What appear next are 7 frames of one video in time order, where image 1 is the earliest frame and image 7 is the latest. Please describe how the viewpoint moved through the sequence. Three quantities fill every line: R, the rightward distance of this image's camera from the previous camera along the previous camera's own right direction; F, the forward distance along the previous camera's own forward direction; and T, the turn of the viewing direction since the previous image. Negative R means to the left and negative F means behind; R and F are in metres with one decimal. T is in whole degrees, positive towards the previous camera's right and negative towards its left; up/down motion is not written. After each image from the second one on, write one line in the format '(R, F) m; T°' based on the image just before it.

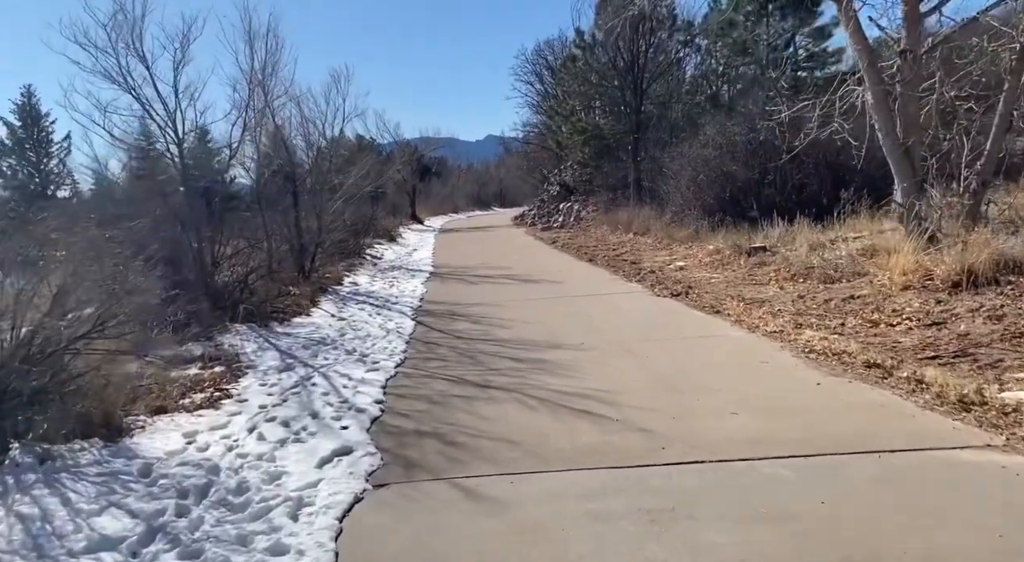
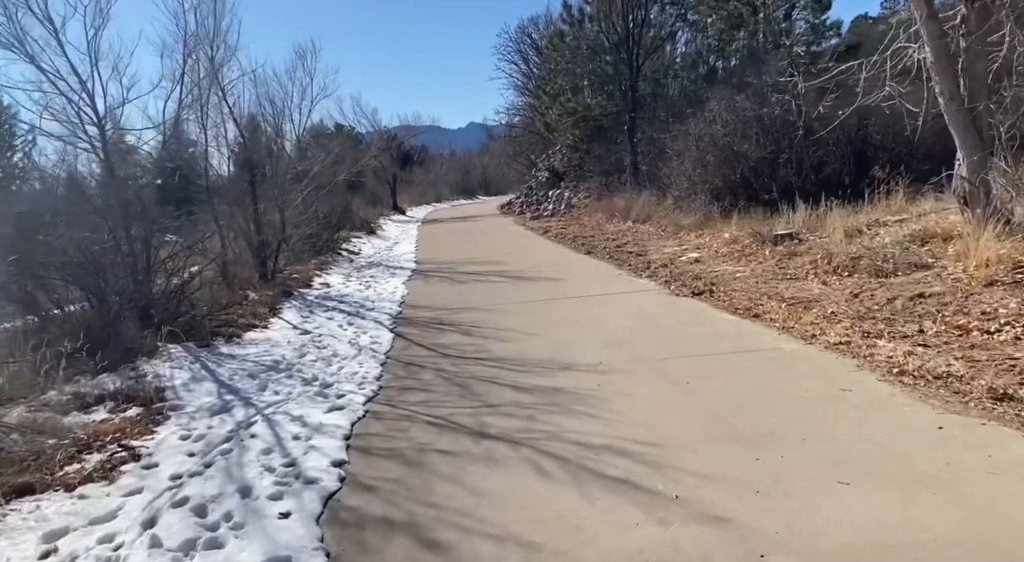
(-0.1, +1.5) m; +1°
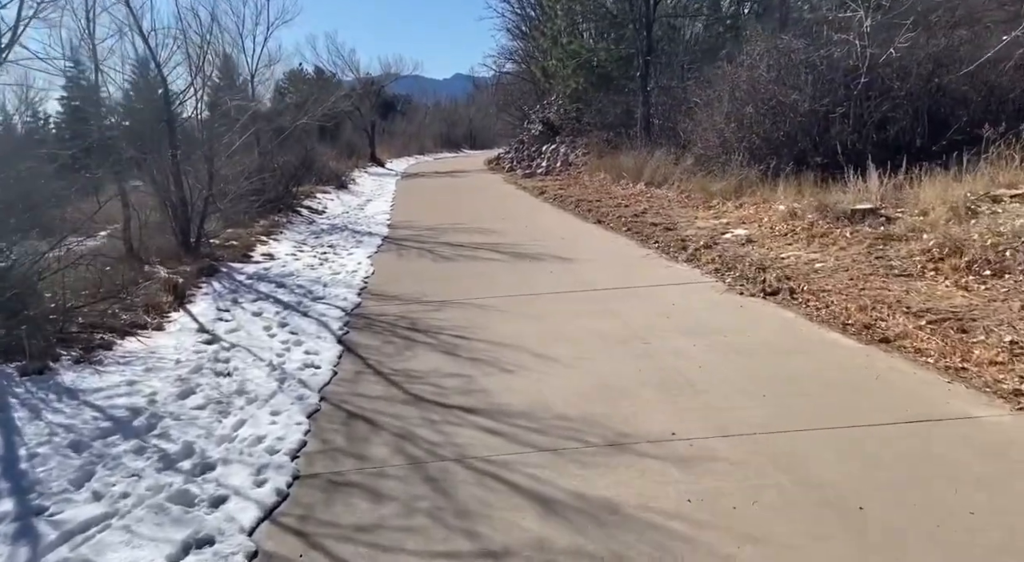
(-0.2, +2.5) m; +1°
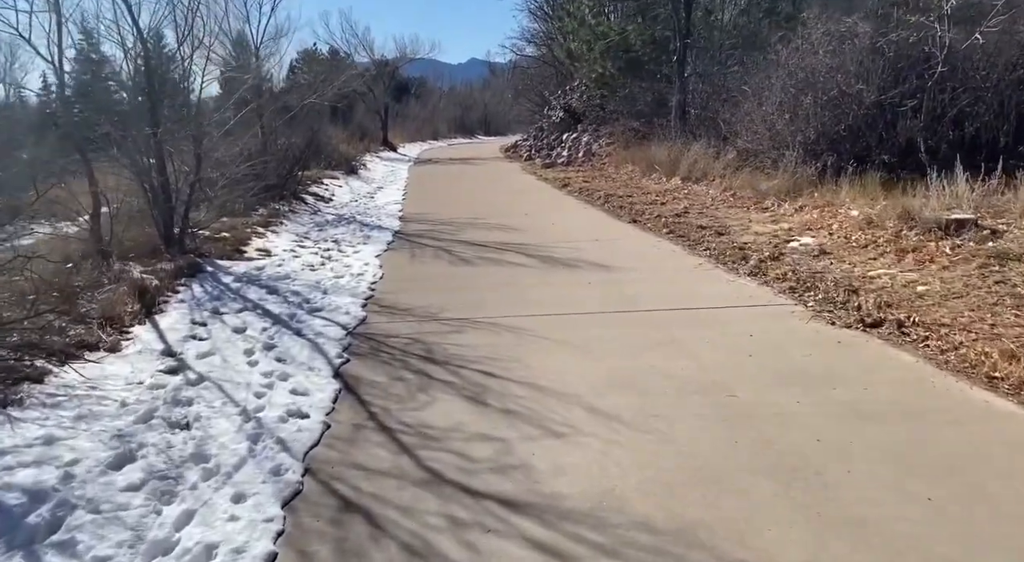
(-0.2, +1.2) m; -1°
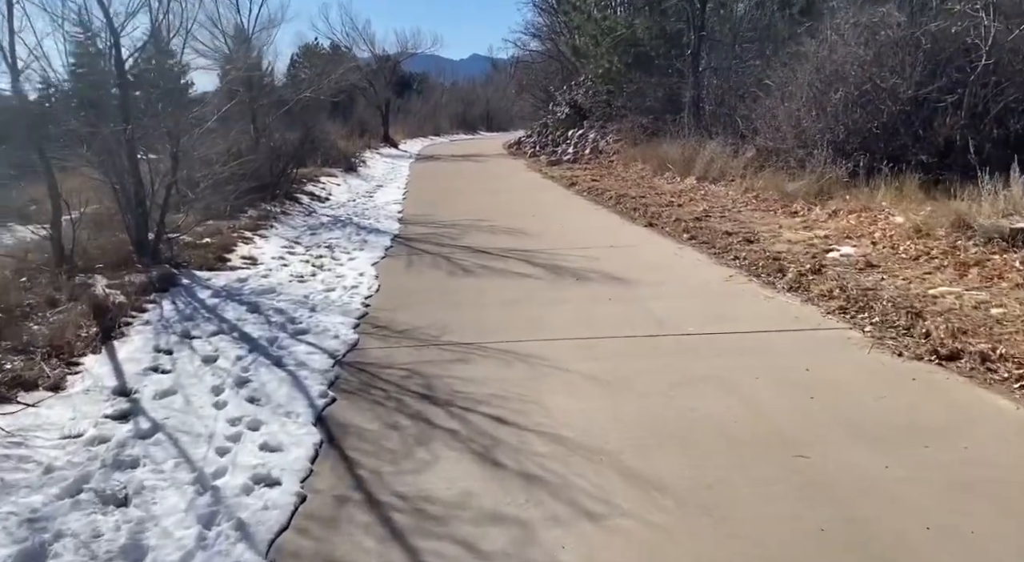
(-0.1, +0.7) m; 0°
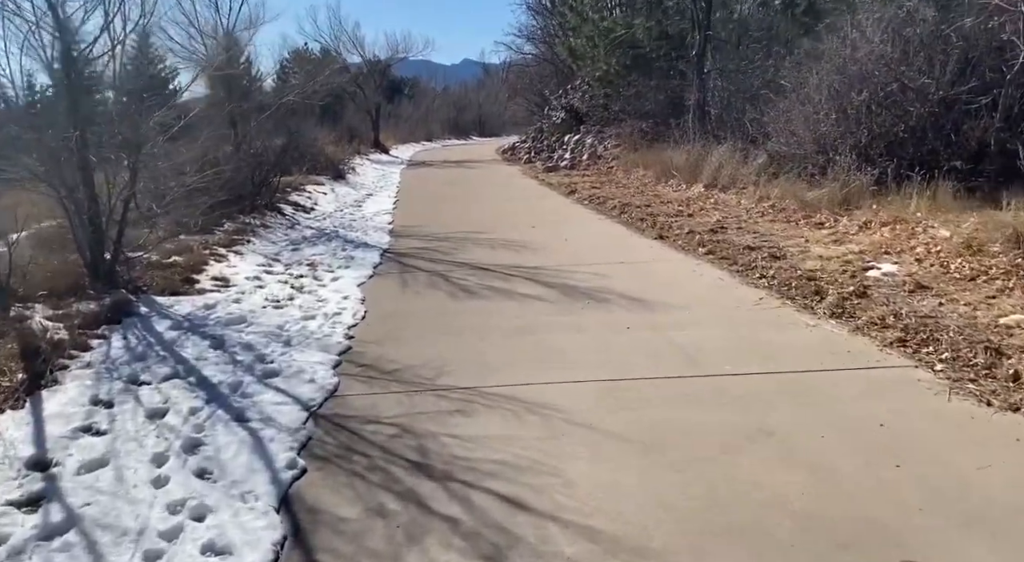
(-0.1, +0.8) m; +1°
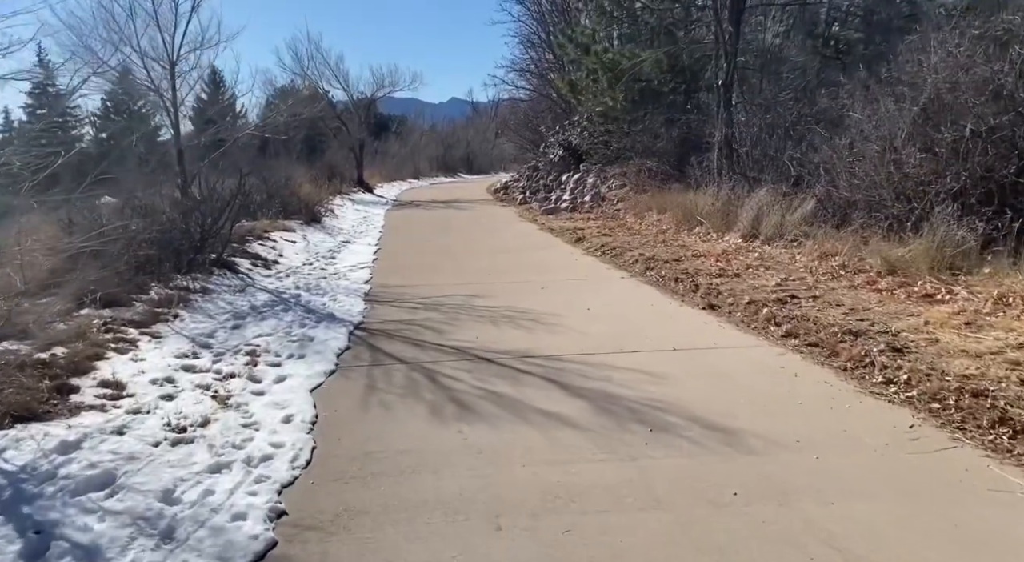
(-0.2, +2.0) m; +1°
